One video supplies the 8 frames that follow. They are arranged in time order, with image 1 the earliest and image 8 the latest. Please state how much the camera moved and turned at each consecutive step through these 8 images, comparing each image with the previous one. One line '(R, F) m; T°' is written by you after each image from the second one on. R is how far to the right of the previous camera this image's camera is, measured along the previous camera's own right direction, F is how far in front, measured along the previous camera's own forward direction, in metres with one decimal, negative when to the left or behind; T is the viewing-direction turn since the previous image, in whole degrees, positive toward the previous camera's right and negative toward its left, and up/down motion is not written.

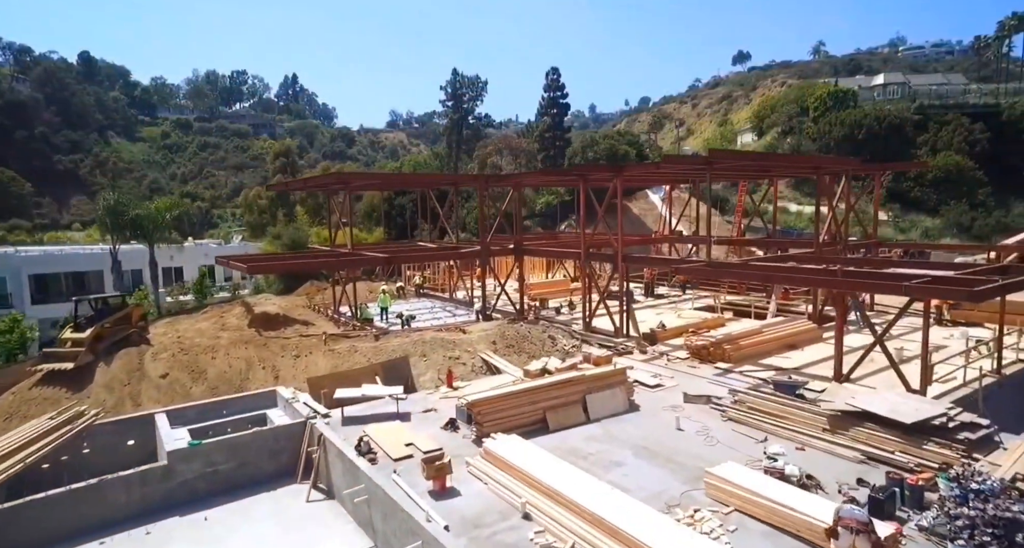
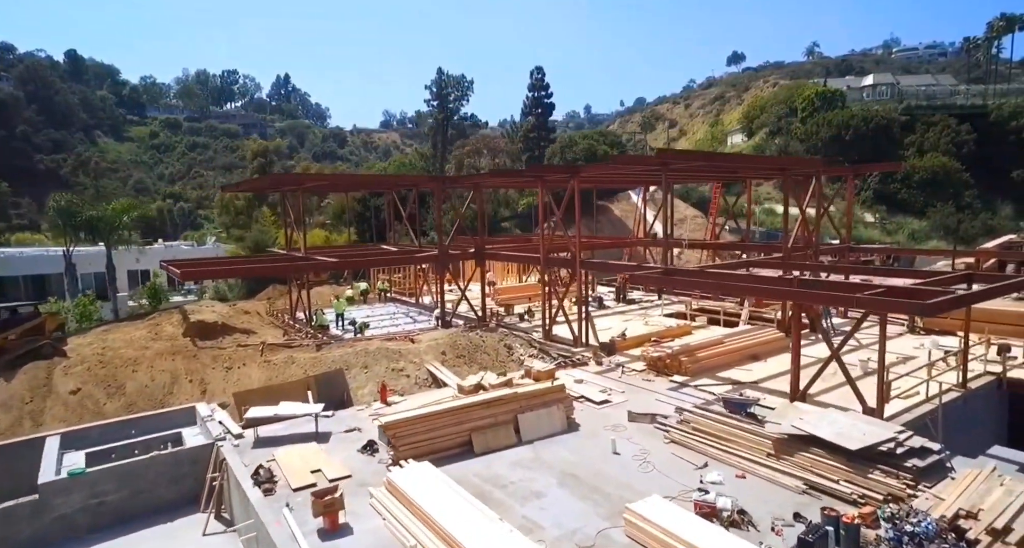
(+0.9, +0.6) m; 0°
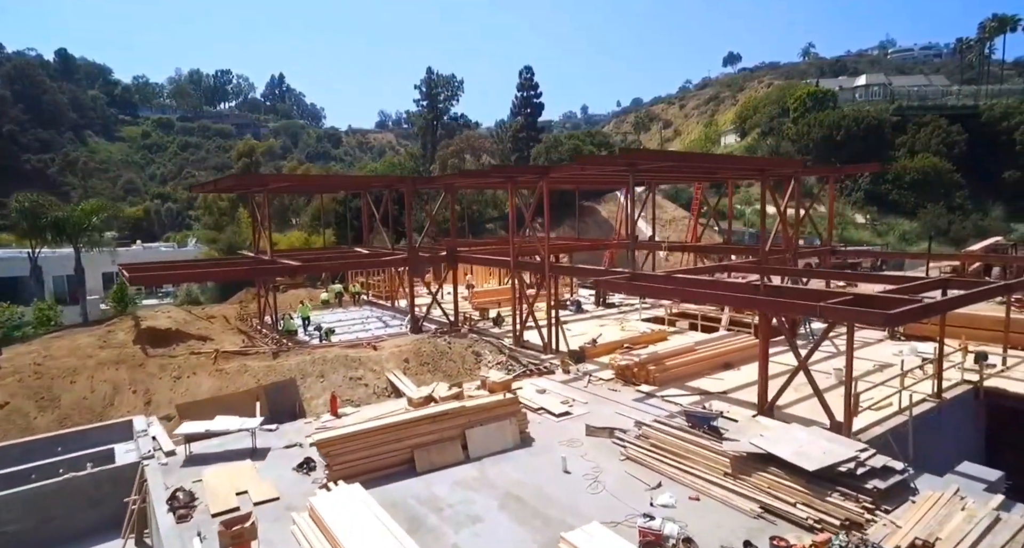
(+0.6, +0.4) m; 0°
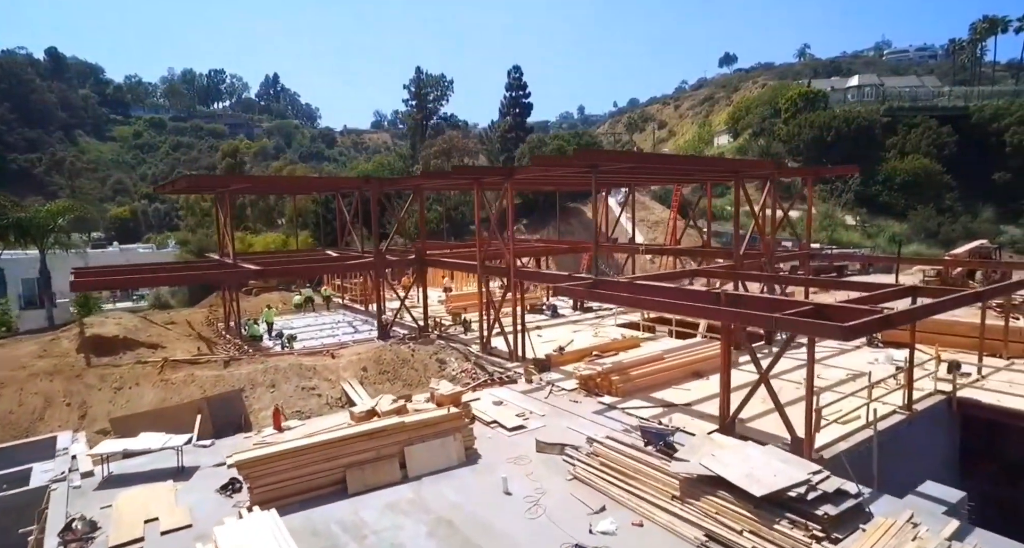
(+0.7, +0.4) m; 0°
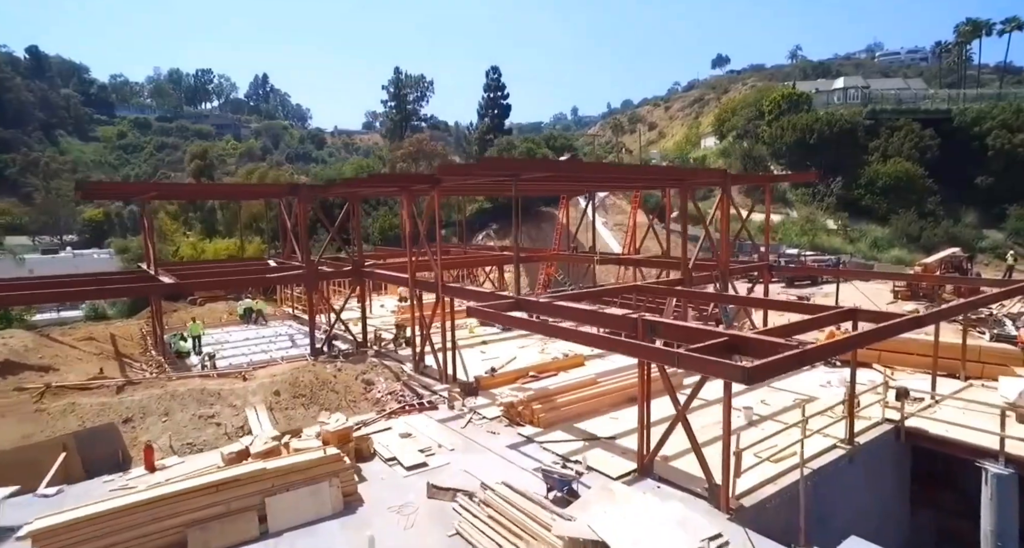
(+1.3, +0.9) m; +1°
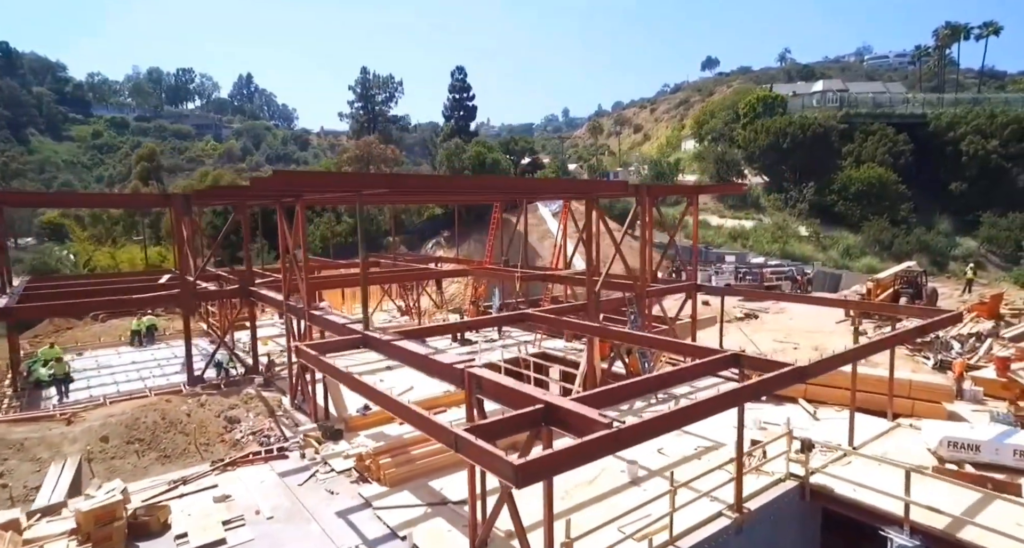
(+1.9, +1.3) m; +1°
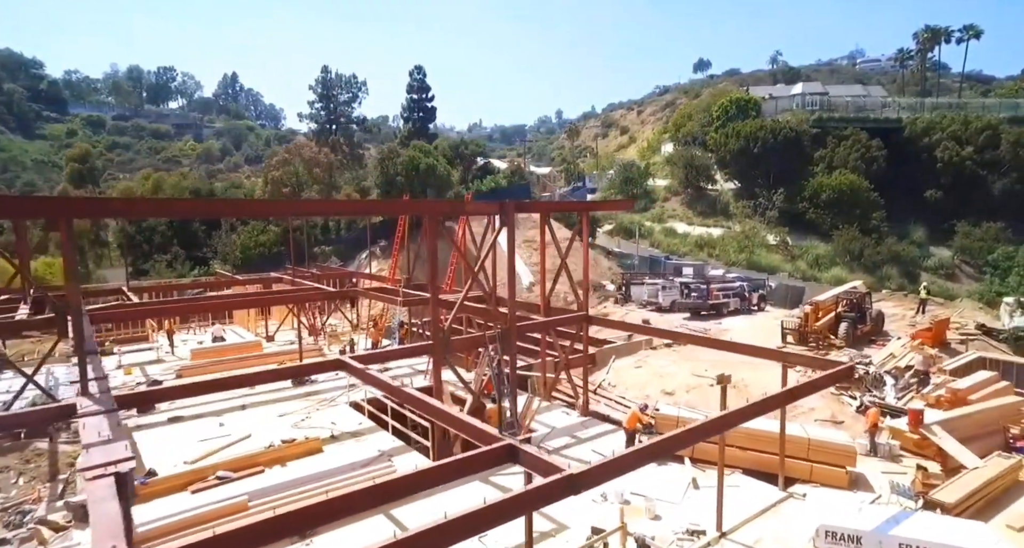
(+2.5, +1.8) m; +1°
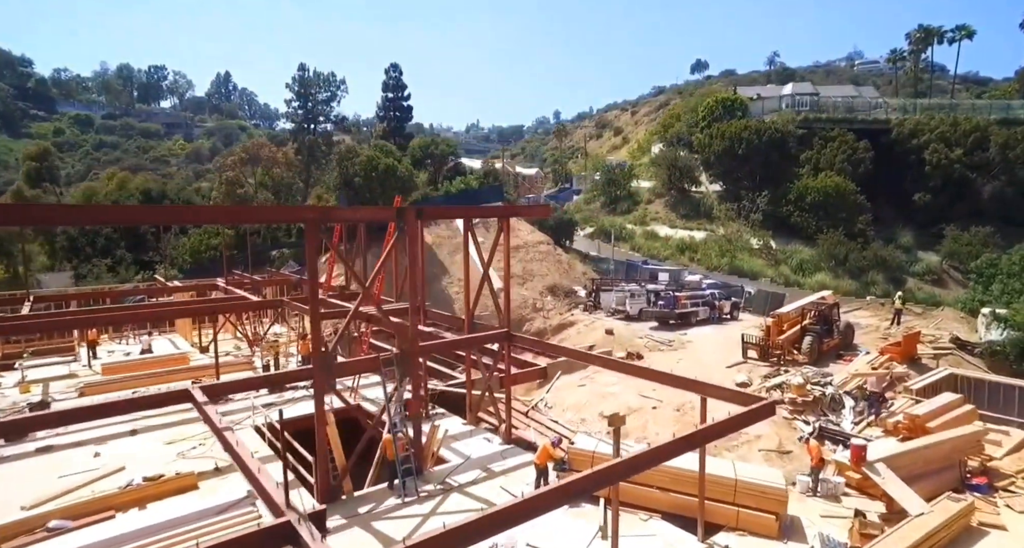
(+1.5, +1.1) m; 0°
